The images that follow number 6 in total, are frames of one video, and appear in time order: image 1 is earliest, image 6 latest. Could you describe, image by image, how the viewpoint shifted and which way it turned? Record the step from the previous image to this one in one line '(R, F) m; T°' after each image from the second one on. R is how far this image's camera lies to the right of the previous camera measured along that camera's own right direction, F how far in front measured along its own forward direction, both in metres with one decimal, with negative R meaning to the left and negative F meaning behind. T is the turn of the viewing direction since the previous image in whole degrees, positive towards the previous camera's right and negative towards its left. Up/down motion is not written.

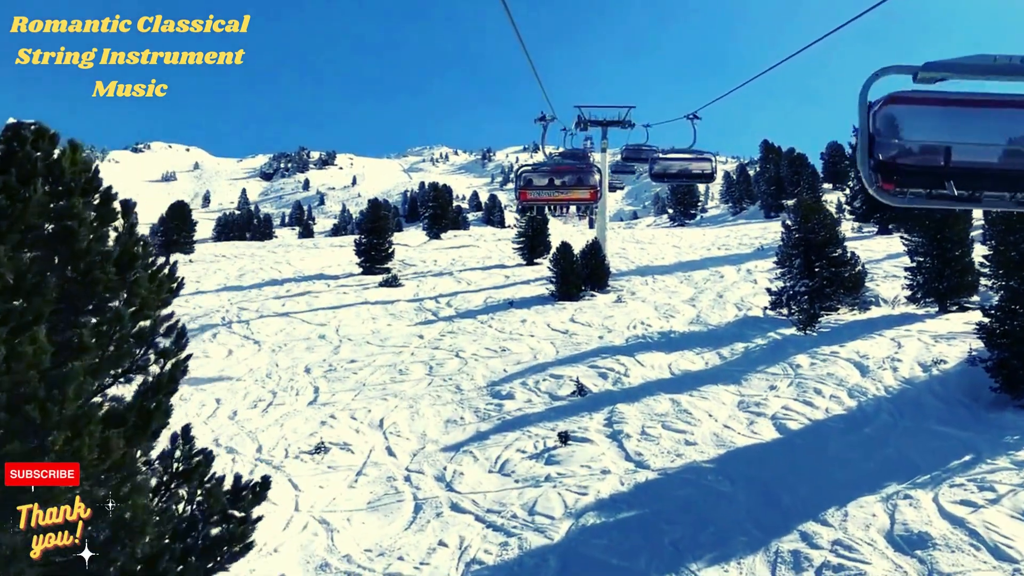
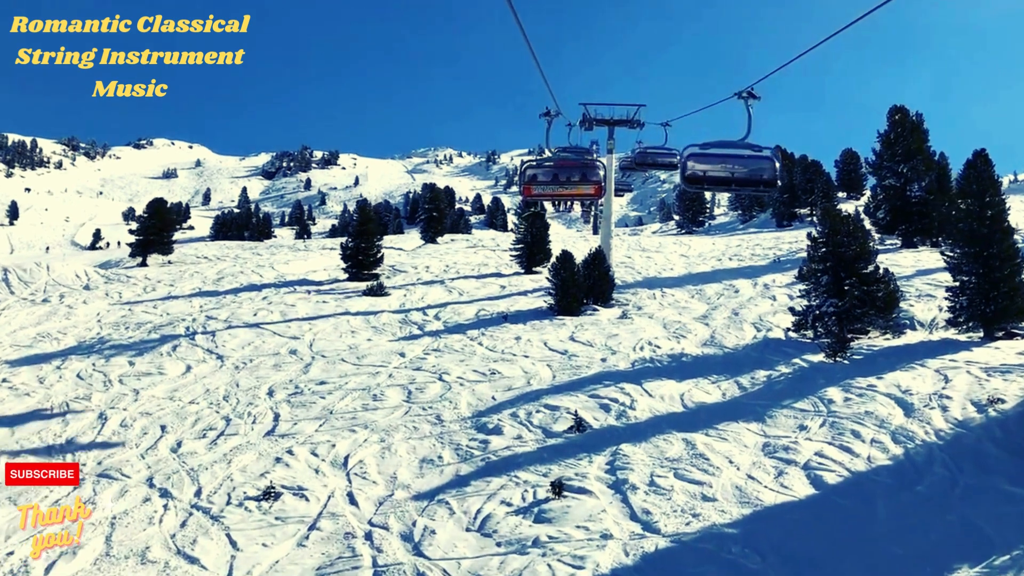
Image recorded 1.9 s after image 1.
(+0.3, +2.4) m; 0°
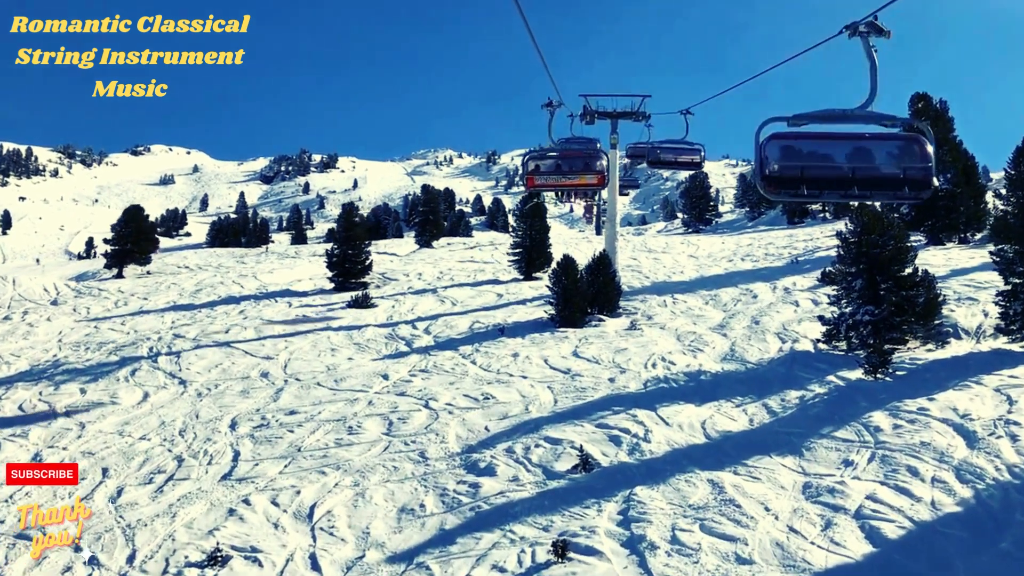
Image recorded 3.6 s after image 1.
(+0.2, +2.2) m; 0°
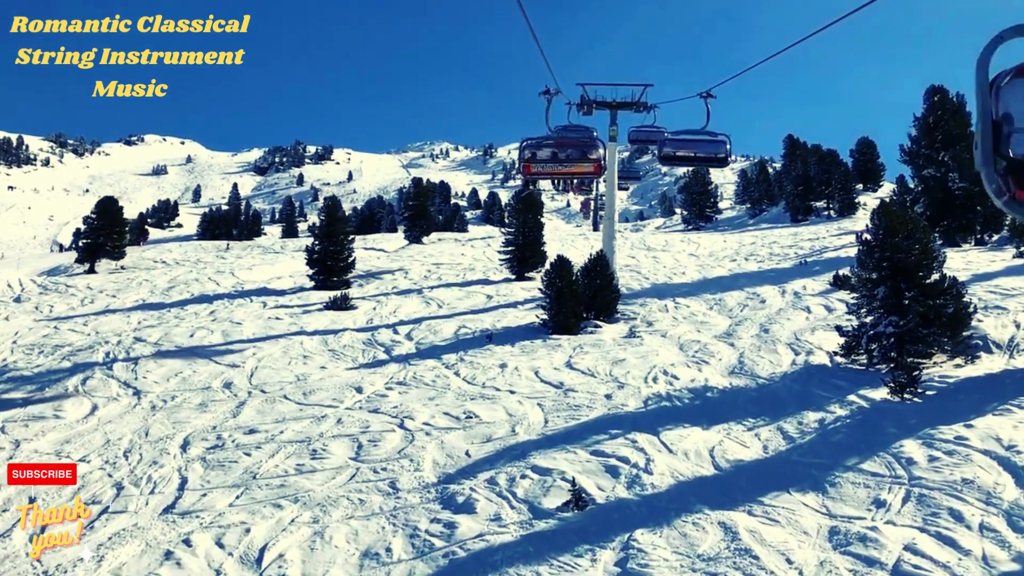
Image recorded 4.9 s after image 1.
(+0.2, +1.7) m; 0°
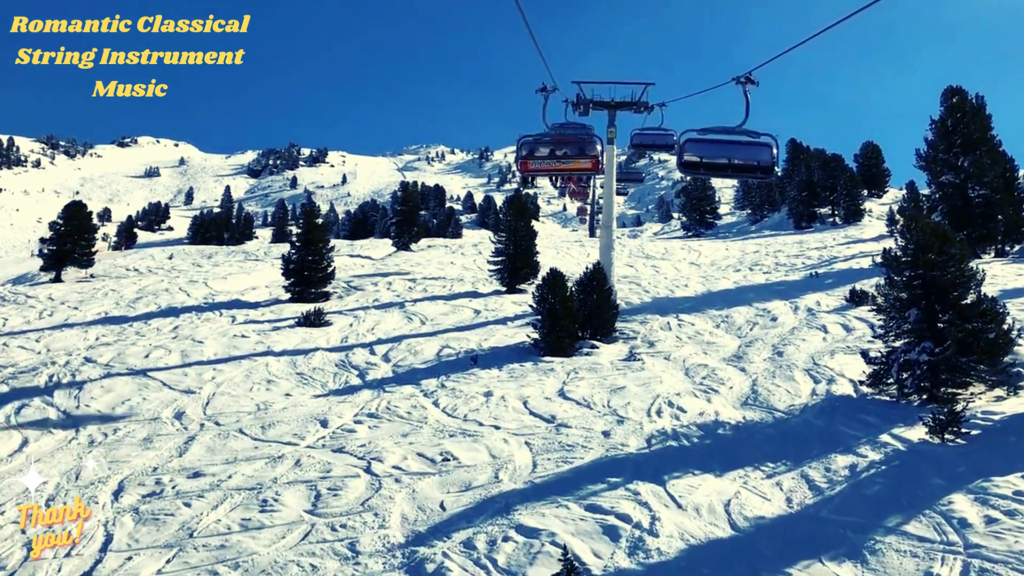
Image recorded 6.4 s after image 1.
(+0.3, +1.8) m; 0°
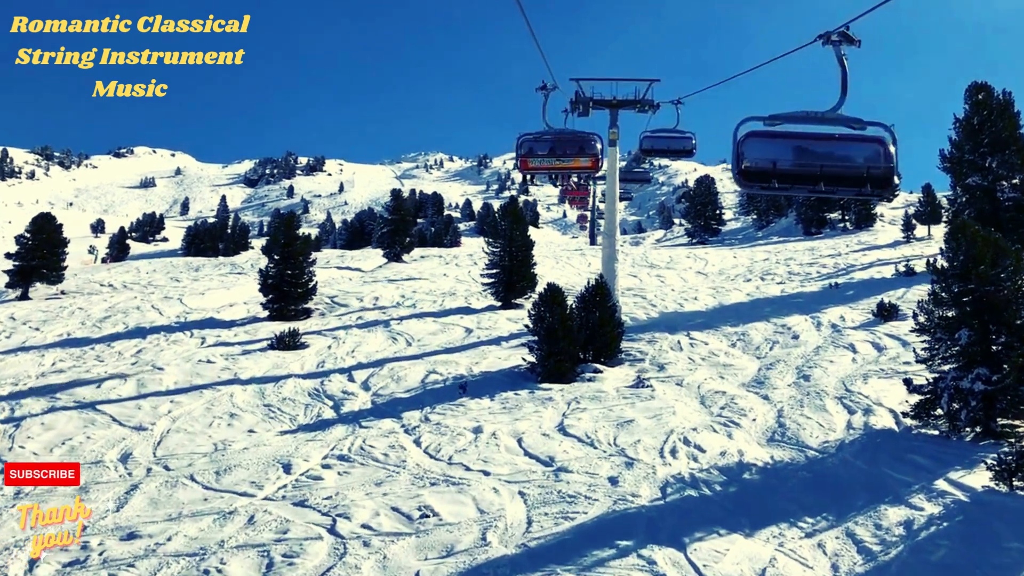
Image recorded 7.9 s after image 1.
(+0.2, +1.9) m; 0°
